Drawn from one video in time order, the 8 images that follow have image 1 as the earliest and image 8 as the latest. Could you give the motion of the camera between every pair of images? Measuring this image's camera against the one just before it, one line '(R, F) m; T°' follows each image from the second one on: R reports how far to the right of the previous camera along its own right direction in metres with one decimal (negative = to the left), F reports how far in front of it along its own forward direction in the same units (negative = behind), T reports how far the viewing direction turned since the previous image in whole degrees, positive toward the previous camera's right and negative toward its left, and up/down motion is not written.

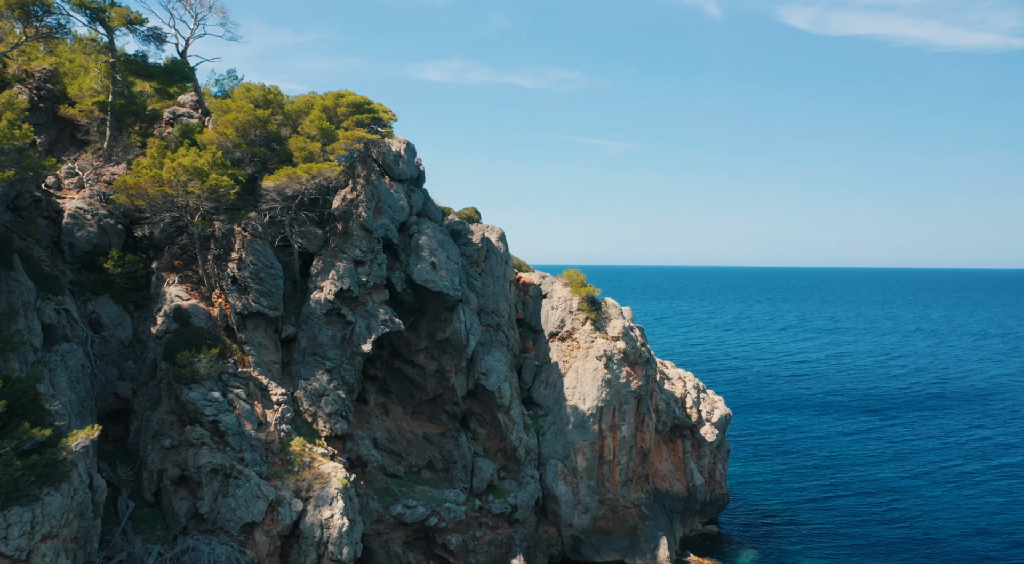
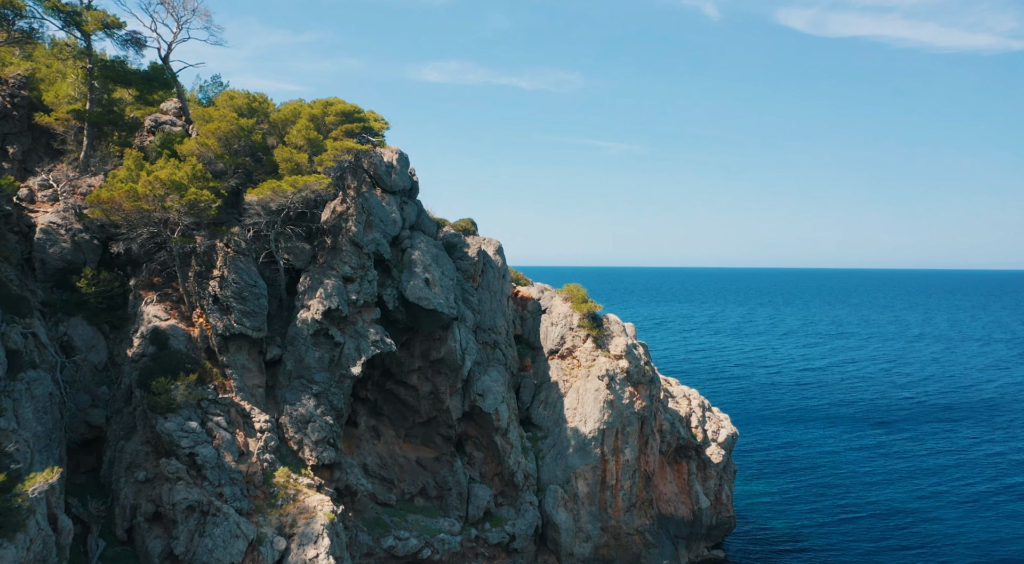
(0.0, +3.0) m; 0°
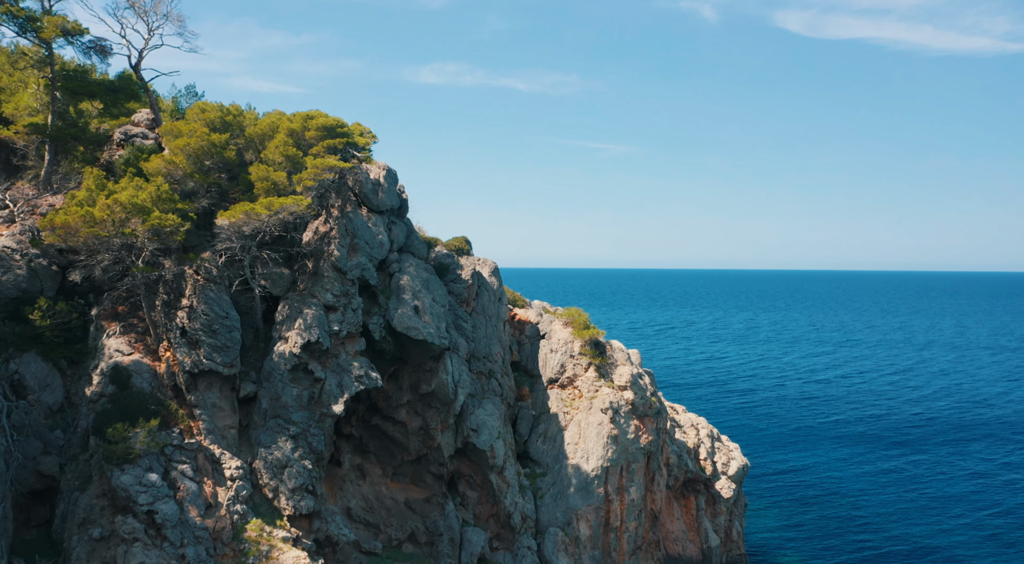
(+0.1, +4.5) m; 0°
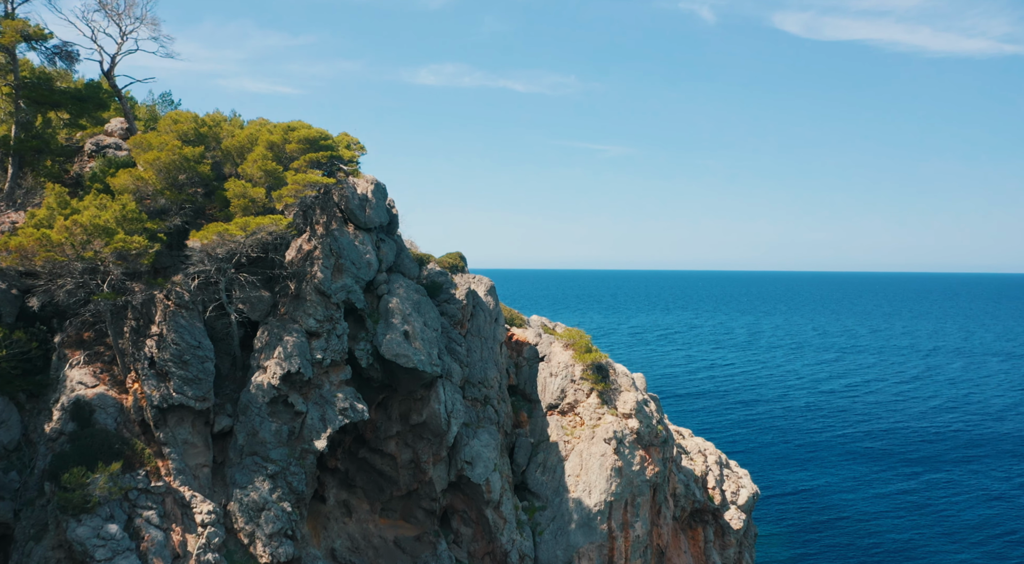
(+0.1, +3.7) m; 0°
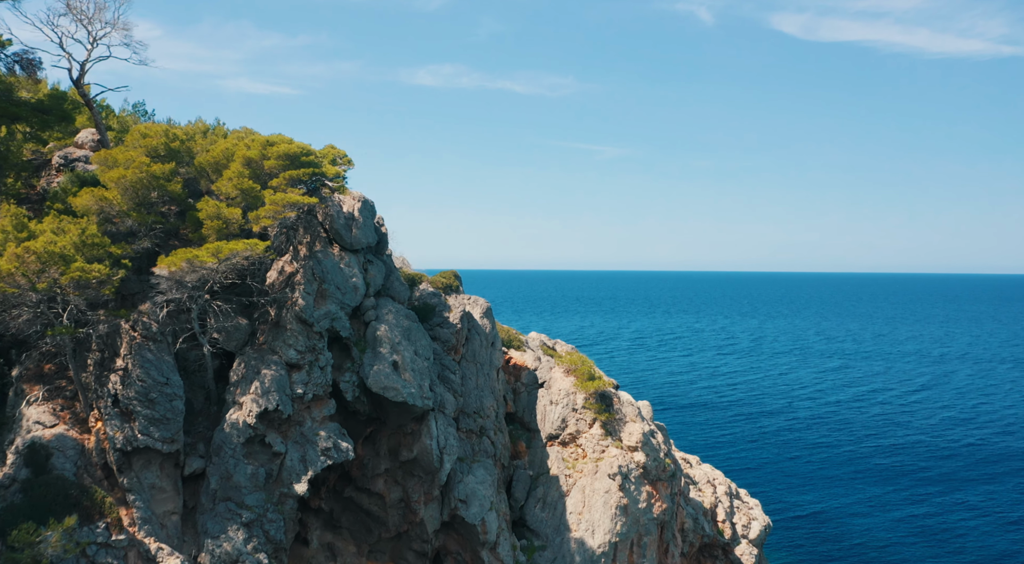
(0.0, +3.7) m; 0°
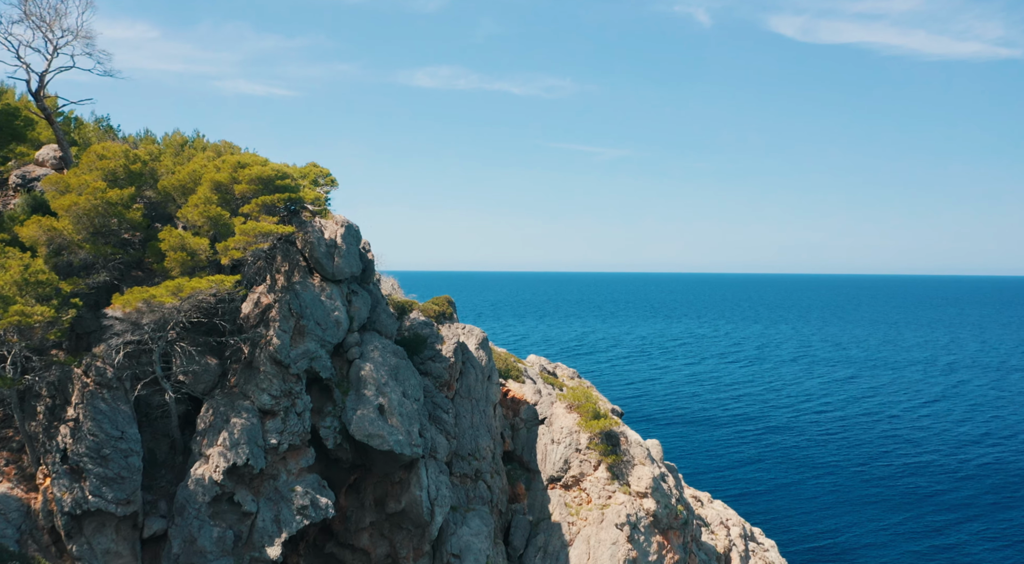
(0.0, +4.4) m; 0°
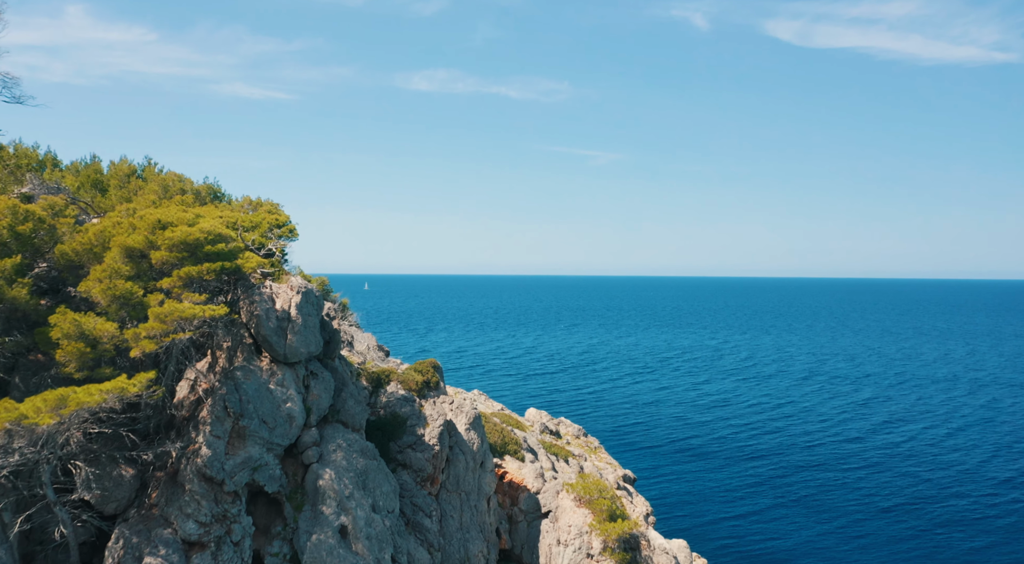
(0.0, +8.9) m; 0°
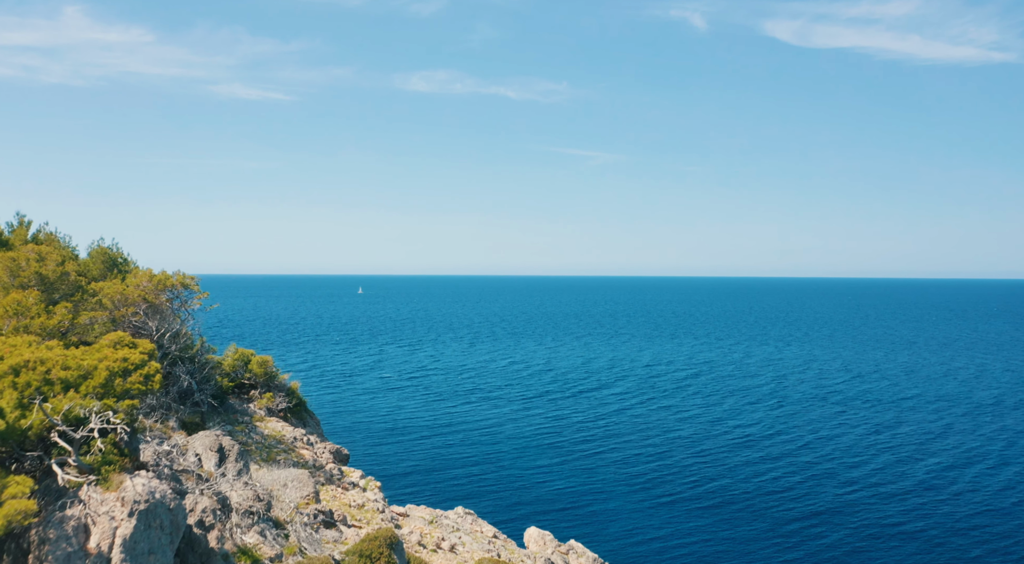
(+0.3, +15.4) m; 0°
